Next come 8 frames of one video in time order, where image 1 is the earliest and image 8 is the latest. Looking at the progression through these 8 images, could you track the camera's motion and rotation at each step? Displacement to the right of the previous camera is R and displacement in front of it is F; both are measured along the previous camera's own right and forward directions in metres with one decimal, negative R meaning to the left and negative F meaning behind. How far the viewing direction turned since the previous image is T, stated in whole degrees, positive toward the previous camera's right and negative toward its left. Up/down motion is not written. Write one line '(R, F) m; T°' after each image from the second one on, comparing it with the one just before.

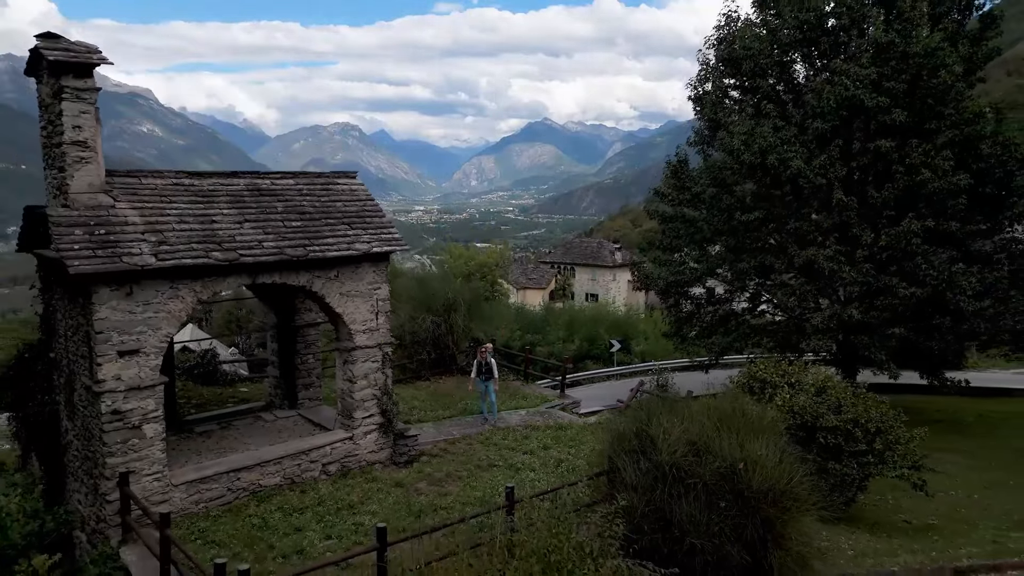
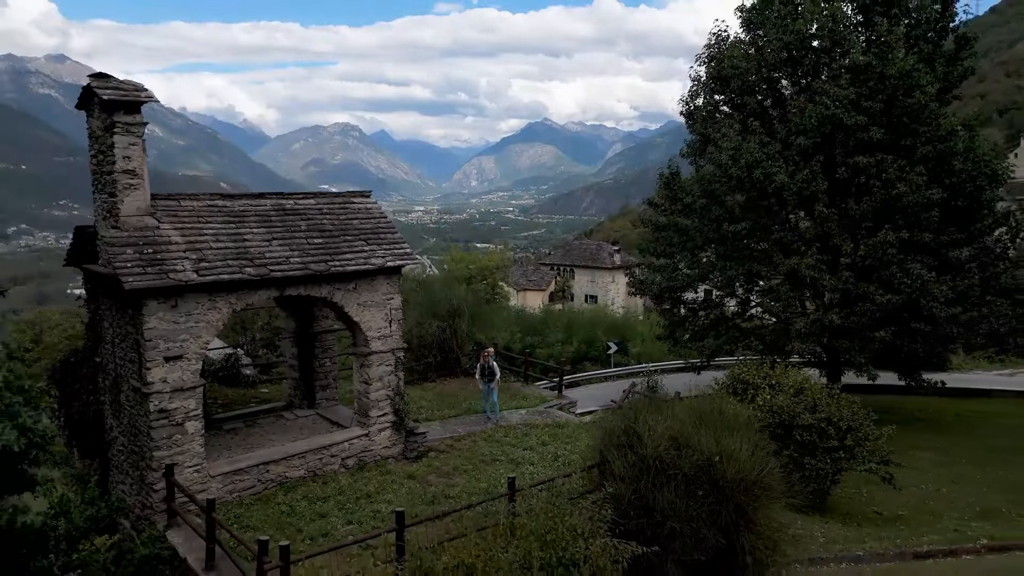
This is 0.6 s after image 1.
(0.0, -0.9) m; 0°
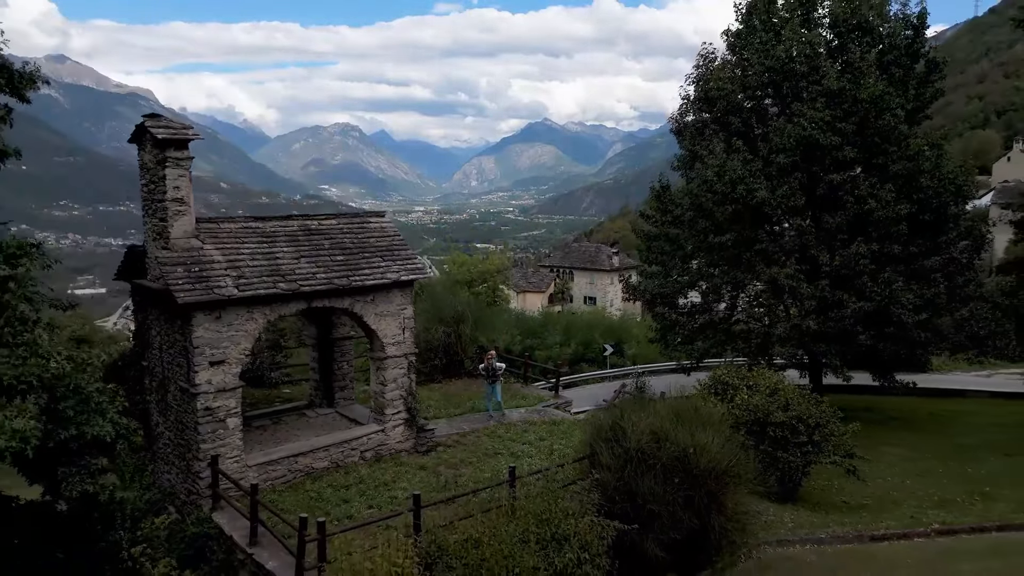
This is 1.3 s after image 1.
(0.0, -1.2) m; 0°
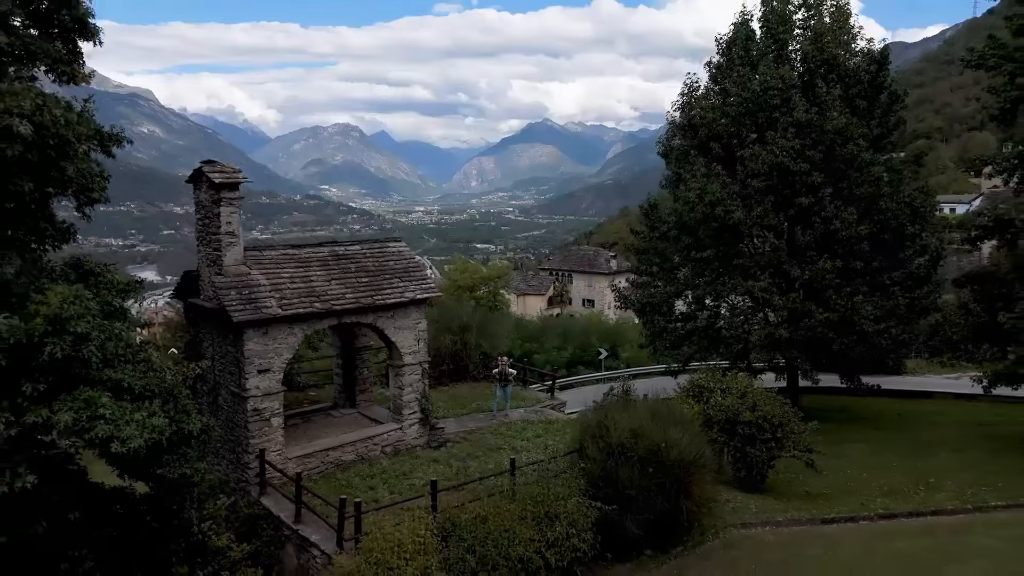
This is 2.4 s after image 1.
(0.0, -1.8) m; 0°
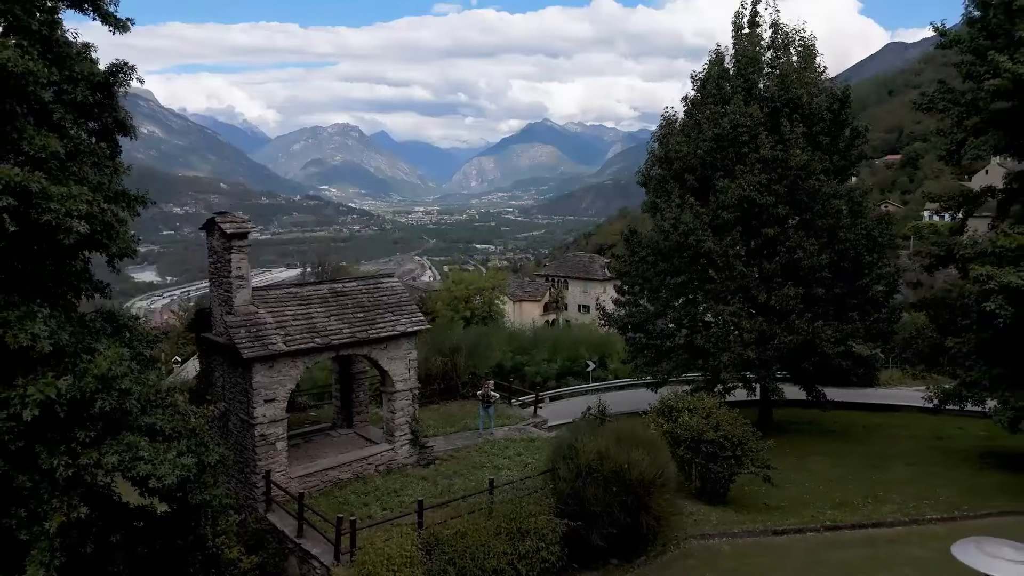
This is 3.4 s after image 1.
(+0.4, -1.4) m; 0°
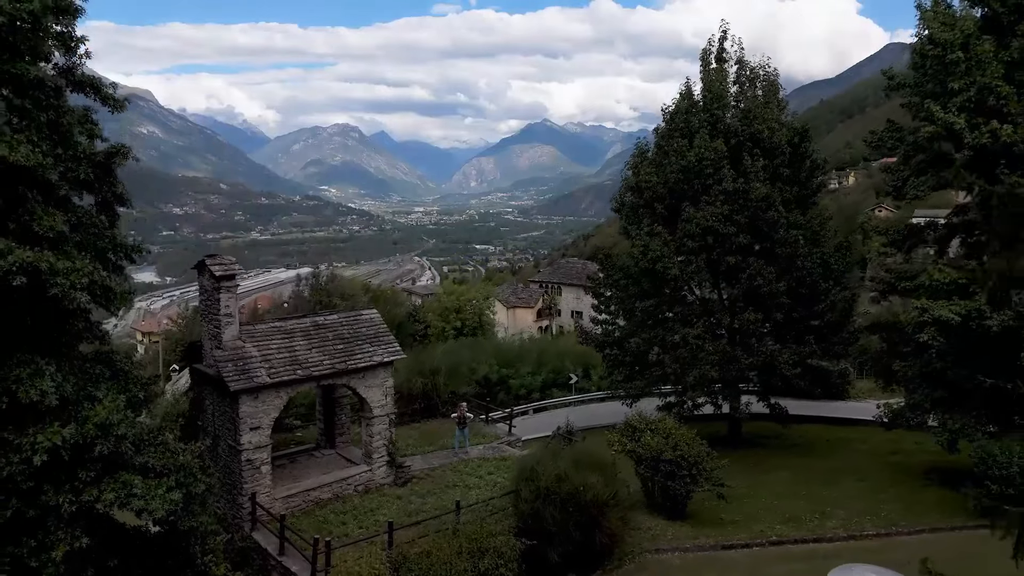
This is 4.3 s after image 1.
(+0.7, -1.2) m; 0°
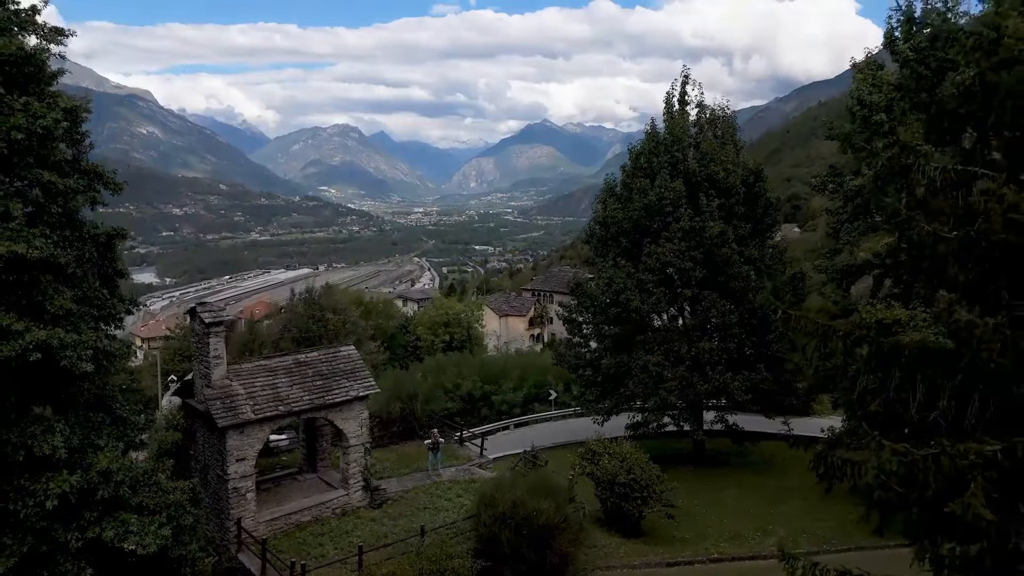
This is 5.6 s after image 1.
(+0.9, -1.6) m; 0°
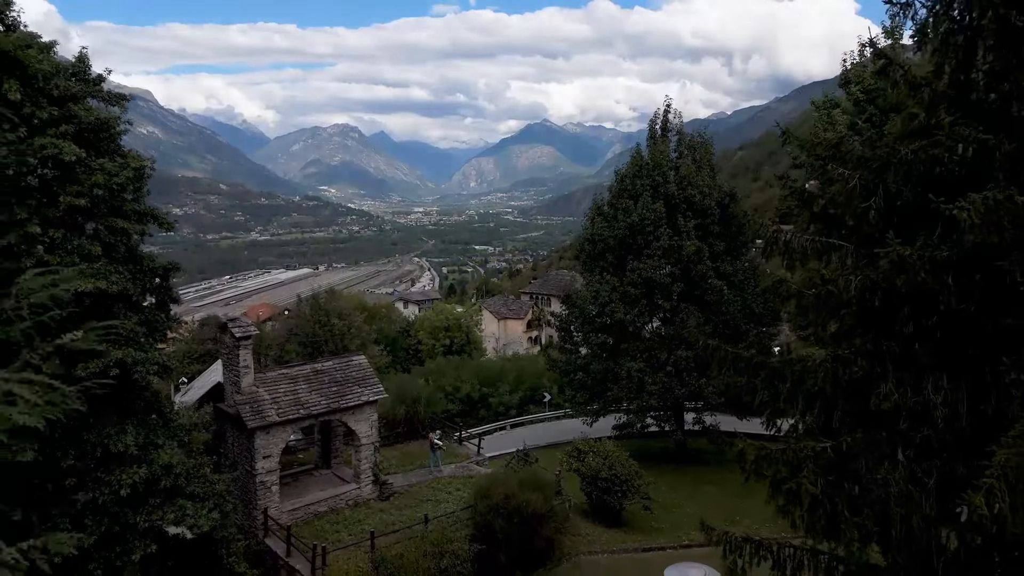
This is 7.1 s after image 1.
(+0.2, -2.2) m; 0°
